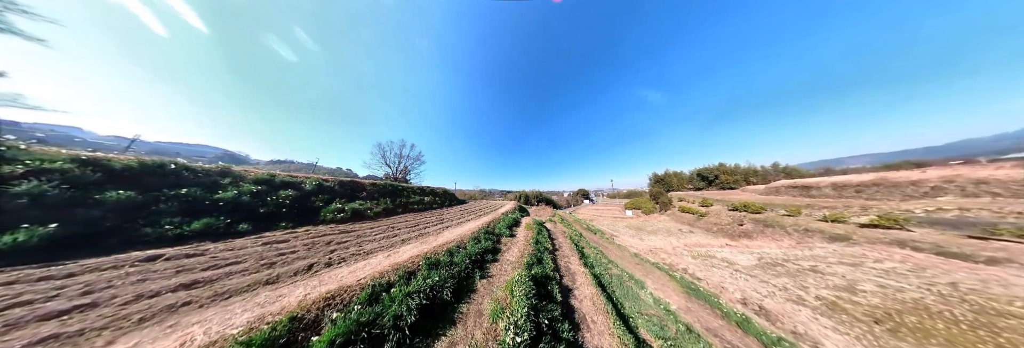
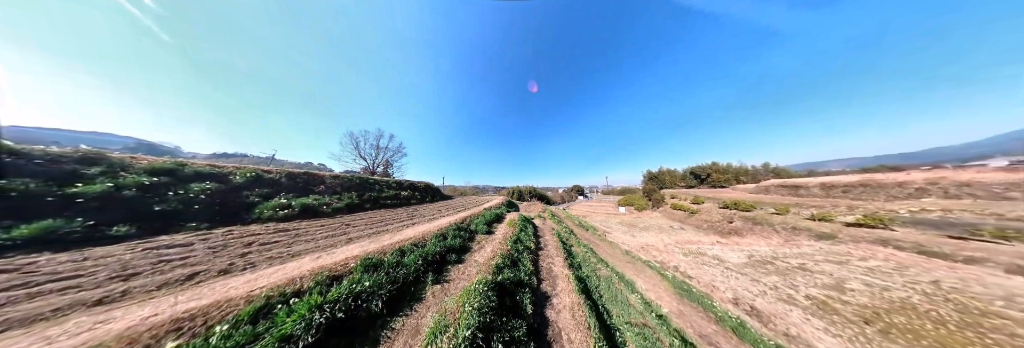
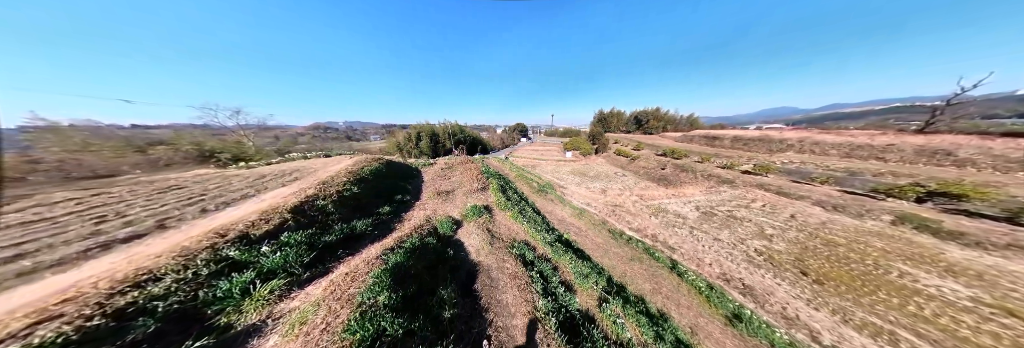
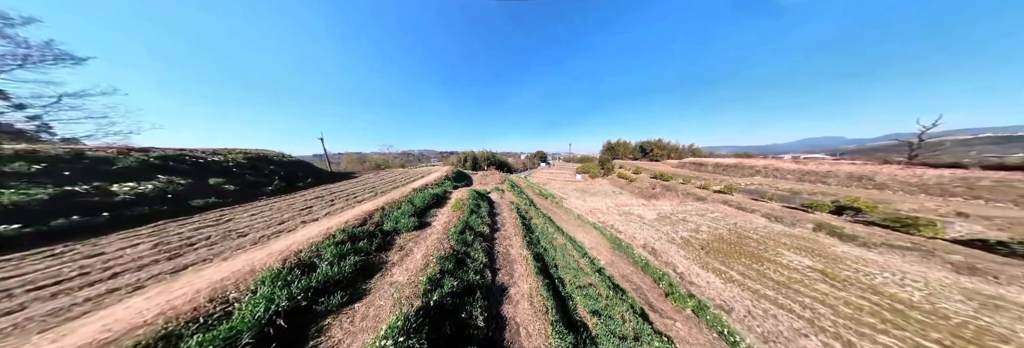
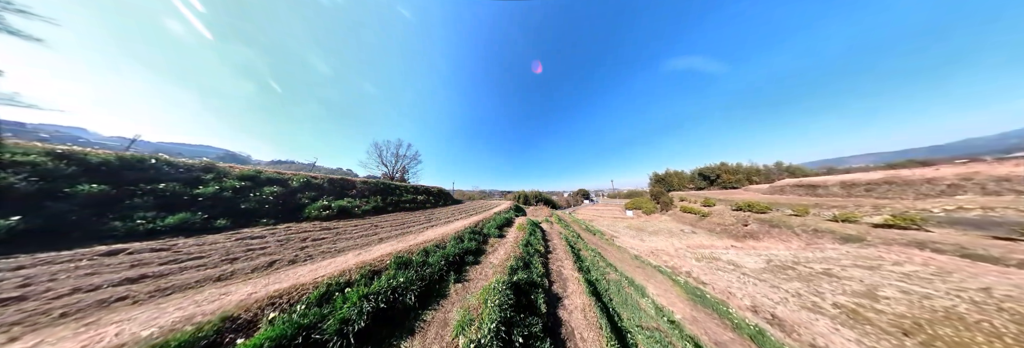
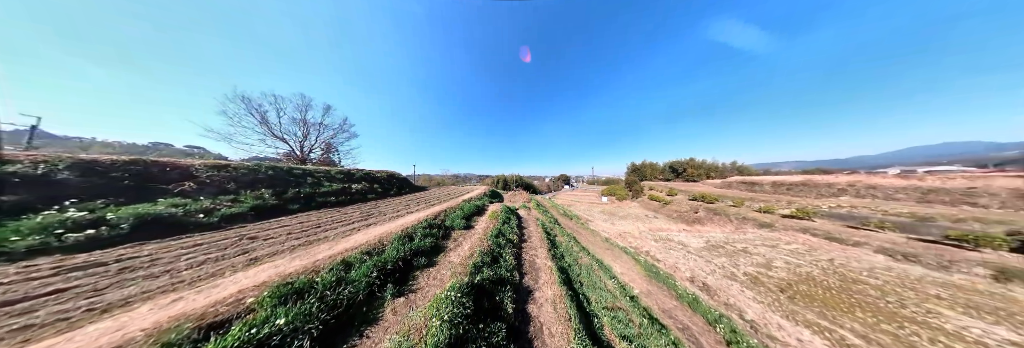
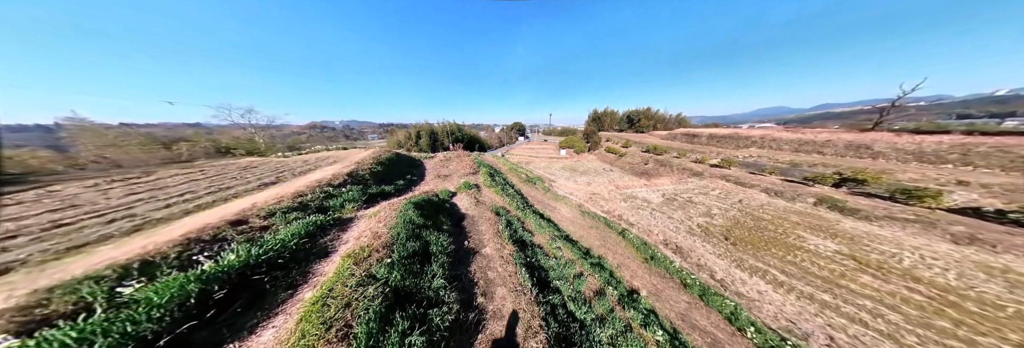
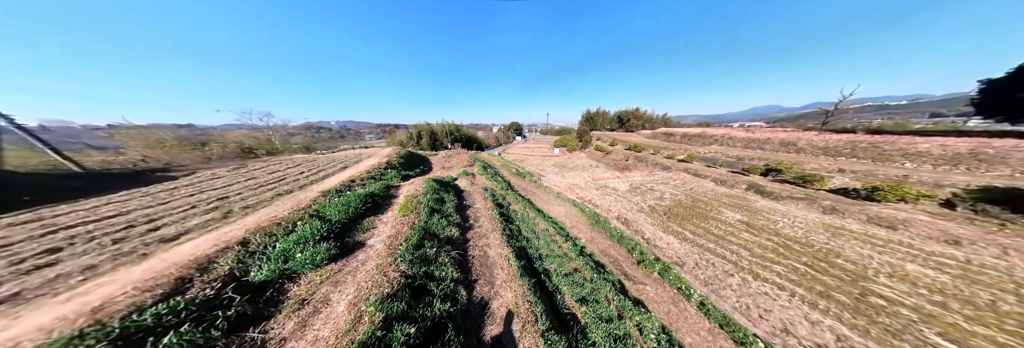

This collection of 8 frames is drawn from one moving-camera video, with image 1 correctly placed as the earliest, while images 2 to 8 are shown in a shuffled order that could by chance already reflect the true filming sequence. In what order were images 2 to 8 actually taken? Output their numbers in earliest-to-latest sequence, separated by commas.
5, 2, 6, 4, 8, 7, 3
